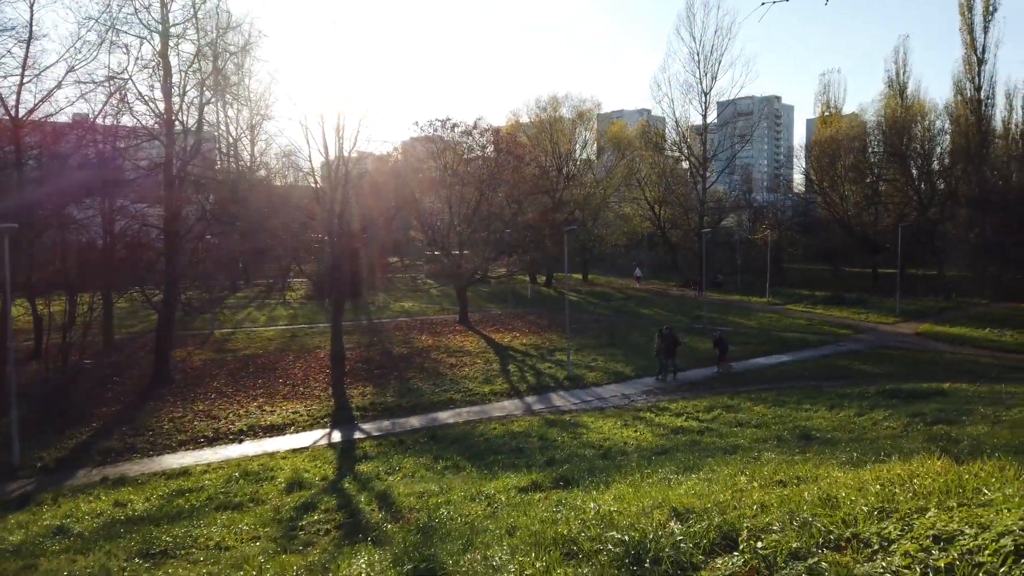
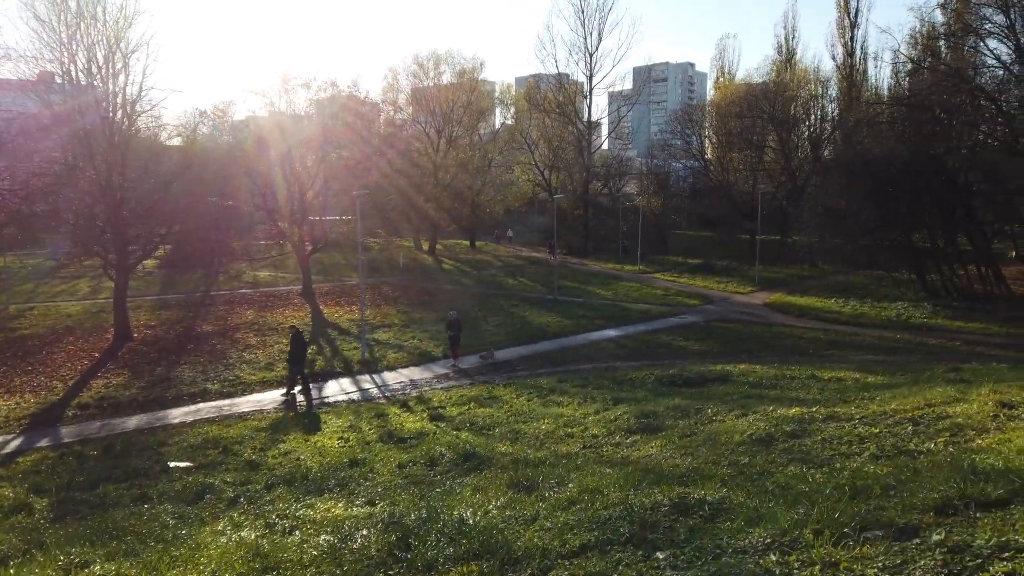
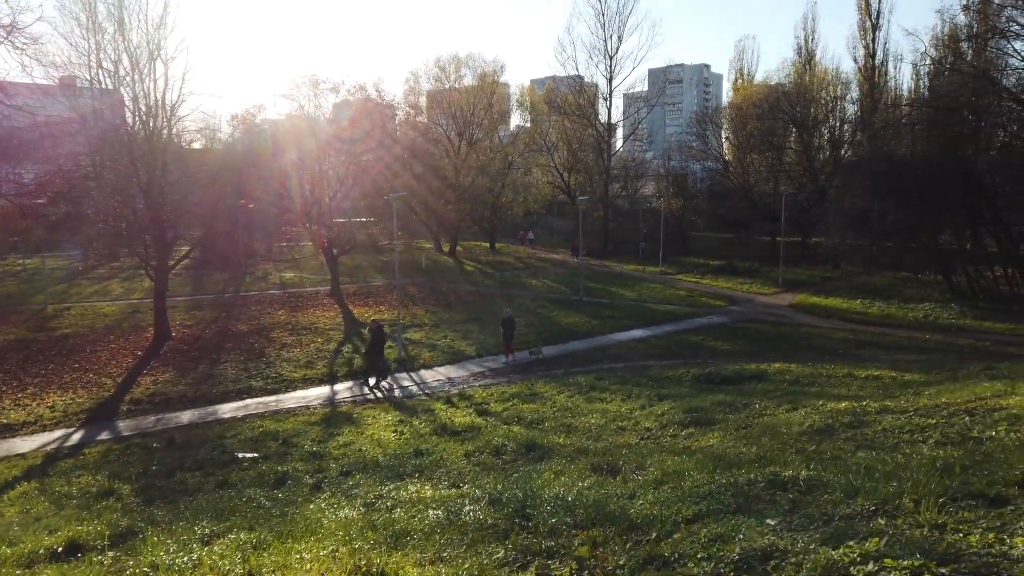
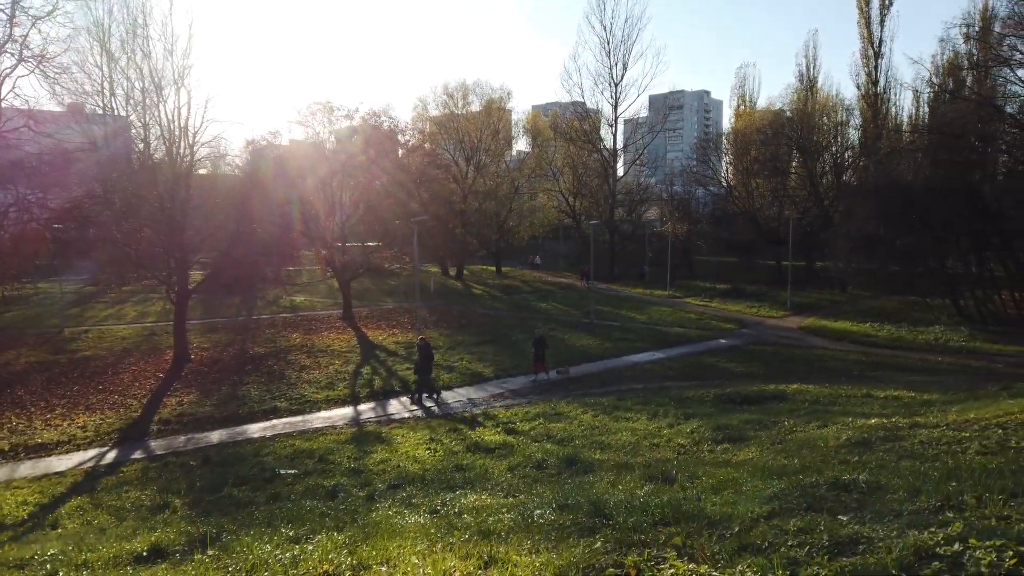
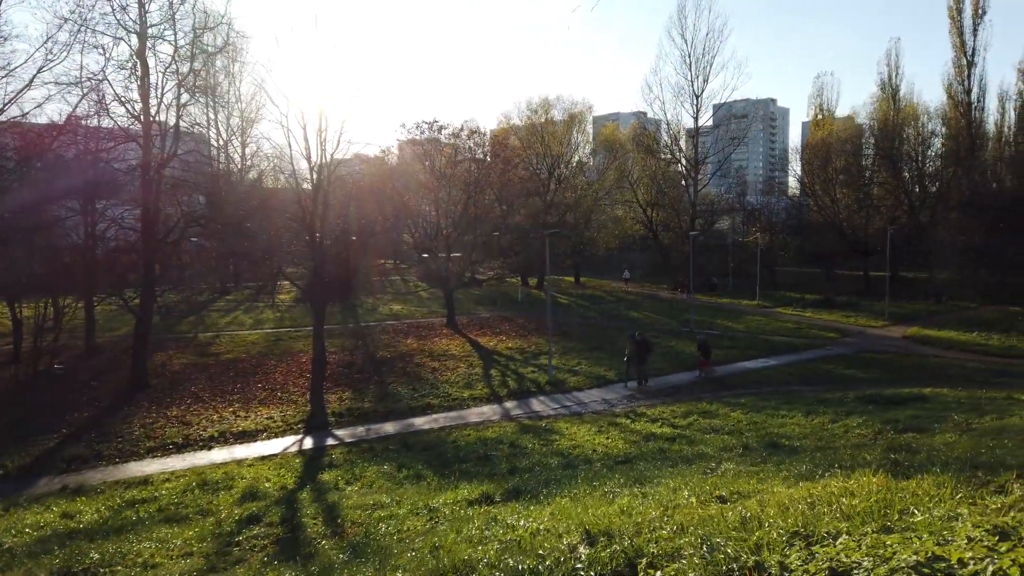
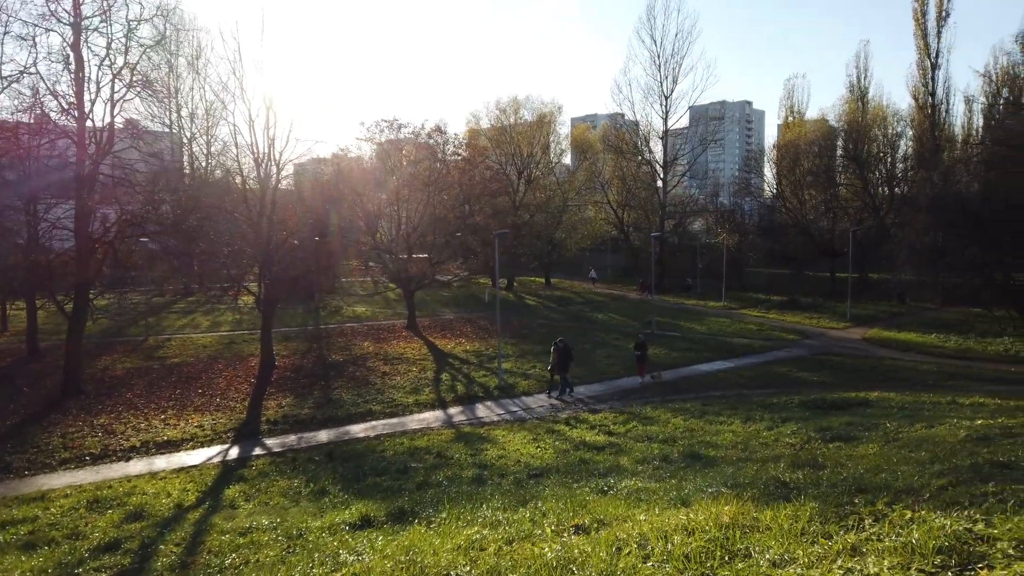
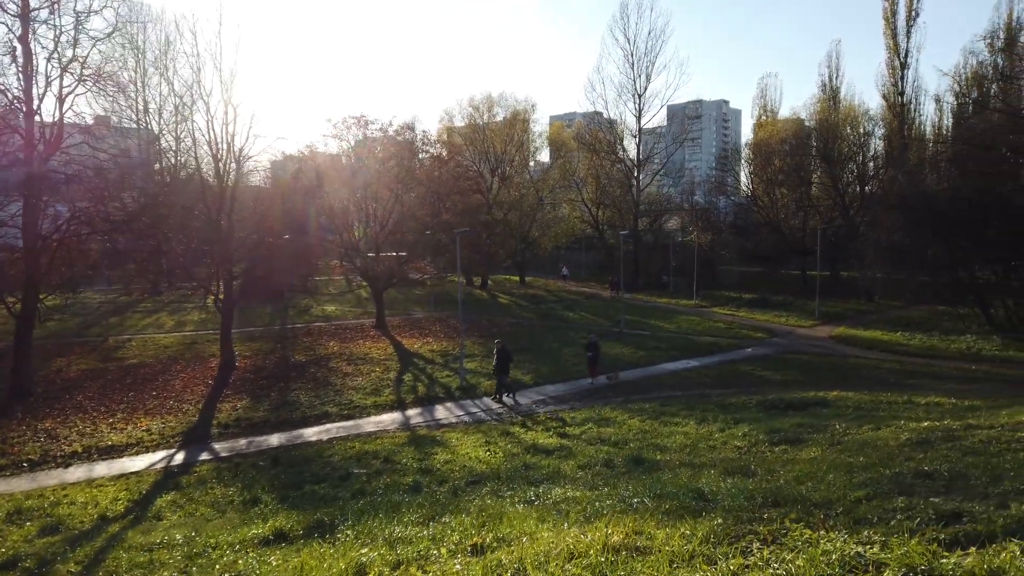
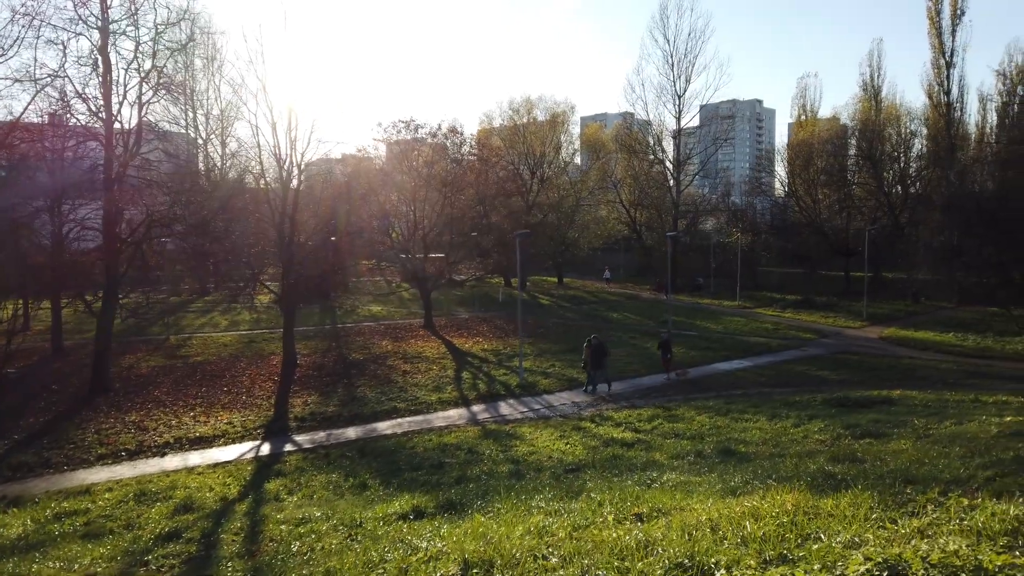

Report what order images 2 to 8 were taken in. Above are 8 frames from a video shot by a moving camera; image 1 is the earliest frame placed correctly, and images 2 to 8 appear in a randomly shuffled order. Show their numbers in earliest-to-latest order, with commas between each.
5, 8, 6, 7, 4, 3, 2
